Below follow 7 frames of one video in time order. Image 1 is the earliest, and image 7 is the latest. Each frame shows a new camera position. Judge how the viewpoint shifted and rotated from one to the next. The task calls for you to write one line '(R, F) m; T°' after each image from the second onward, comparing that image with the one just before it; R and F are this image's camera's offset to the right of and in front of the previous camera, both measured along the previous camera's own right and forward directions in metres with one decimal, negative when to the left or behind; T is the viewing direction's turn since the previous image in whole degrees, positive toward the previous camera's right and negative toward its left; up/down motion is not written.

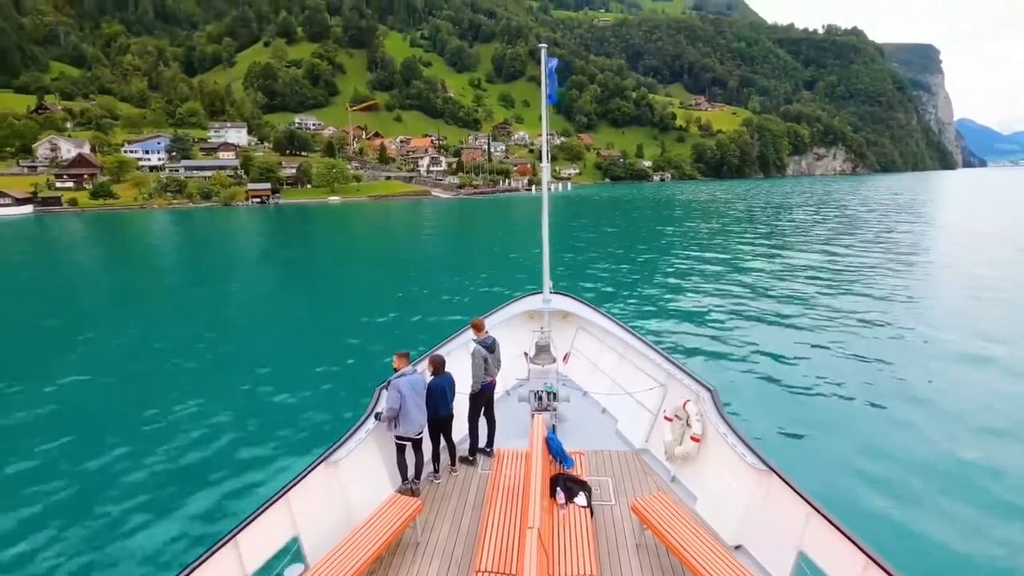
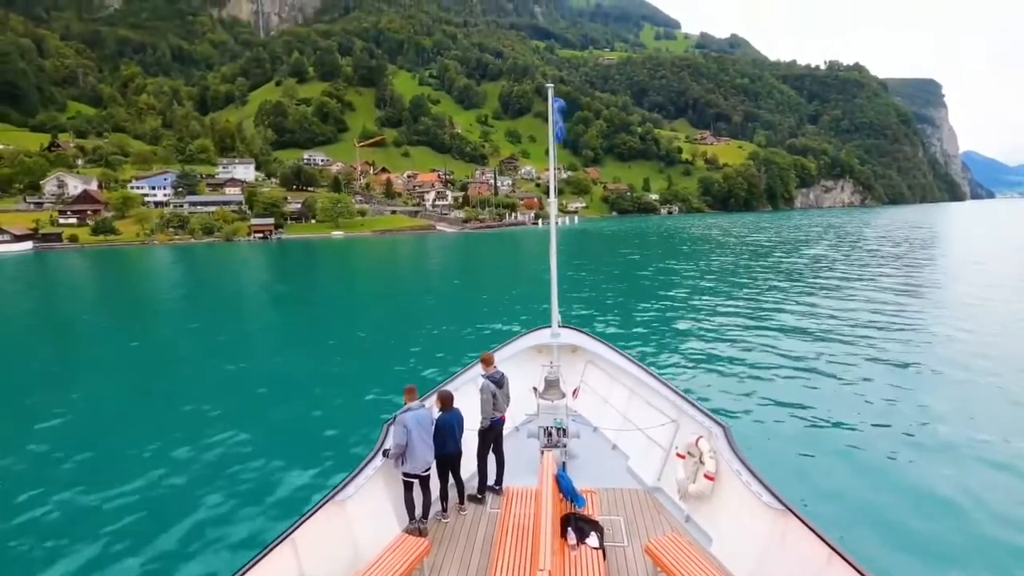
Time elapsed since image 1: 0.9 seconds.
(0.0, +0.2) m; -1°
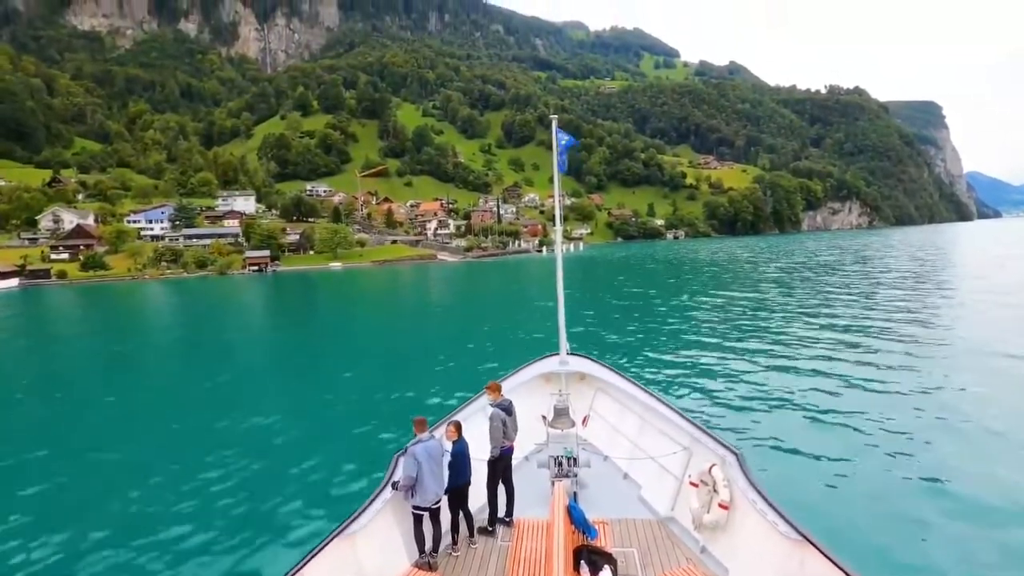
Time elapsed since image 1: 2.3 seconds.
(0.0, +0.5) m; -1°
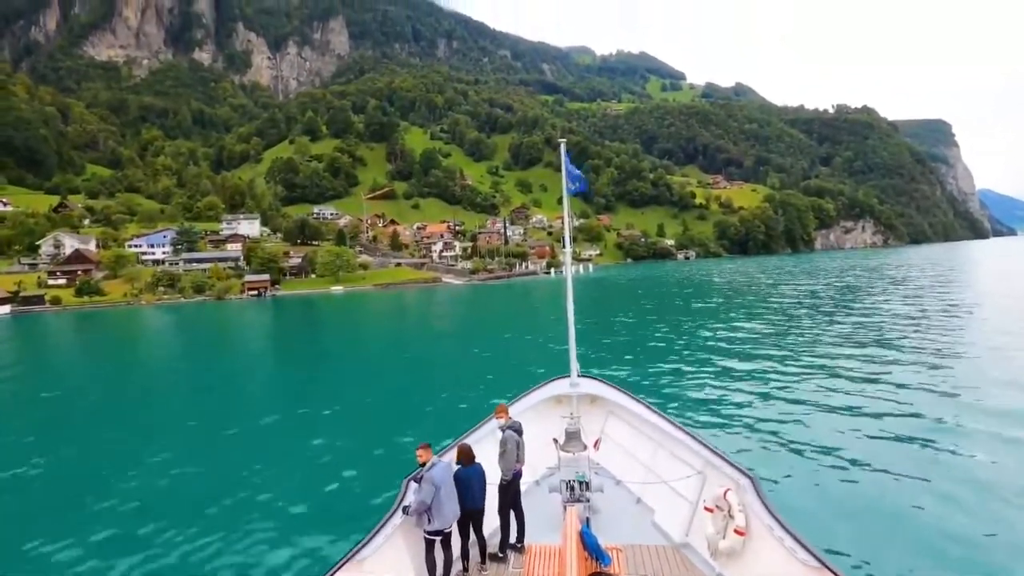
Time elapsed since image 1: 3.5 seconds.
(+0.1, +0.5) m; -1°
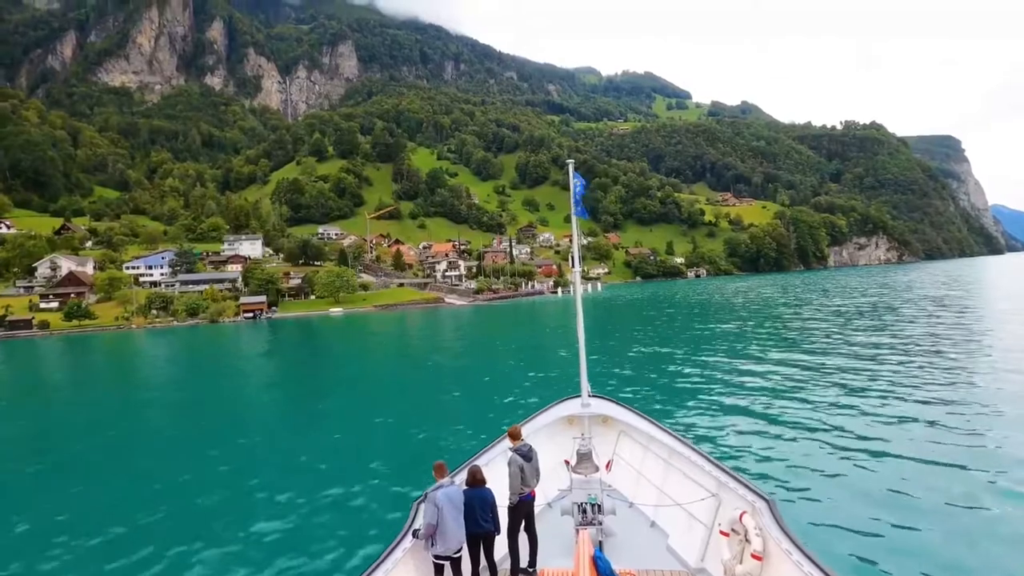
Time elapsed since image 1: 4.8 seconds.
(+0.1, +0.7) m; -1°
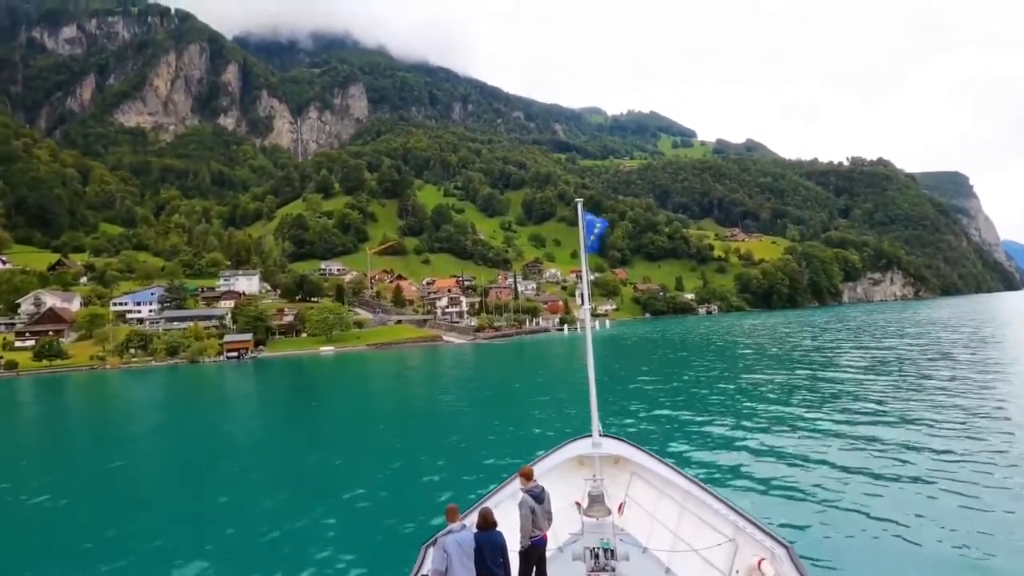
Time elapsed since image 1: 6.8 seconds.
(+0.1, +1.0) m; -1°
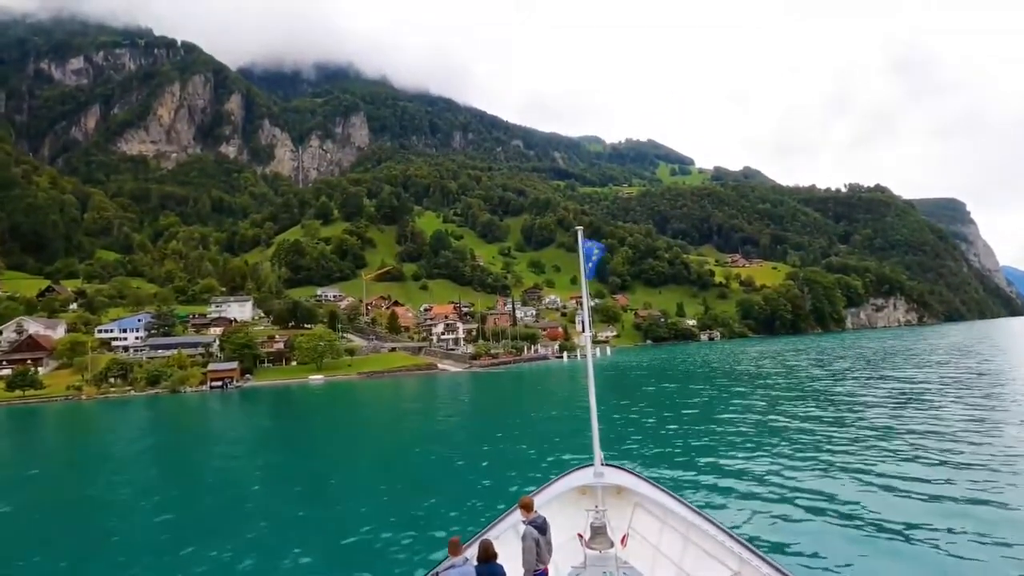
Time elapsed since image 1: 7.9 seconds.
(0.0, +0.5) m; 0°
